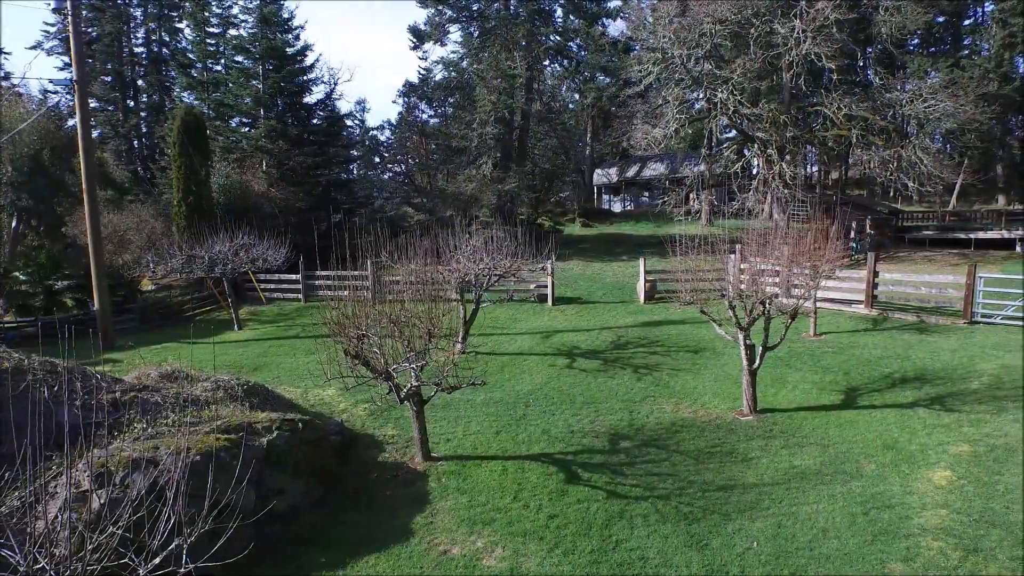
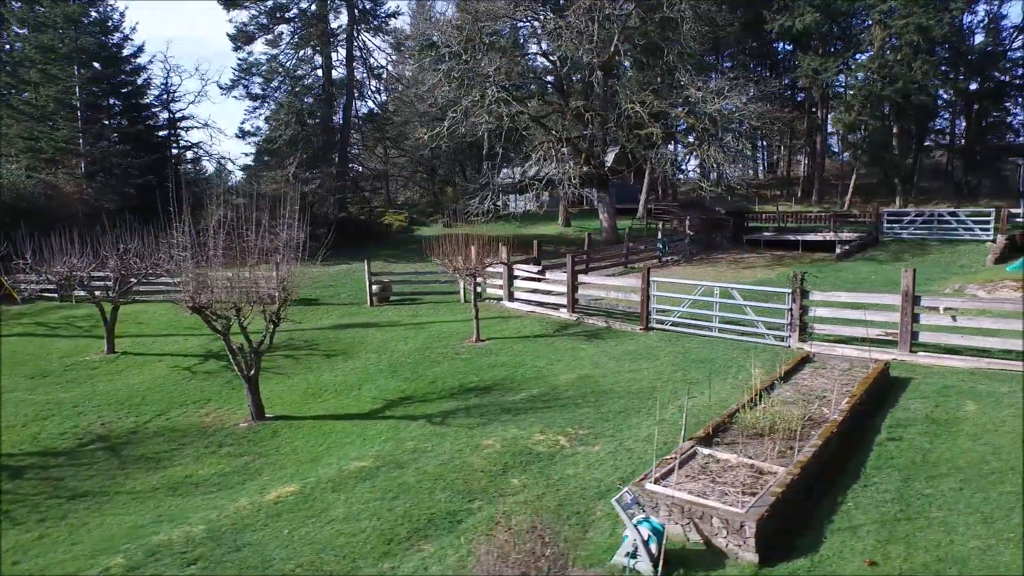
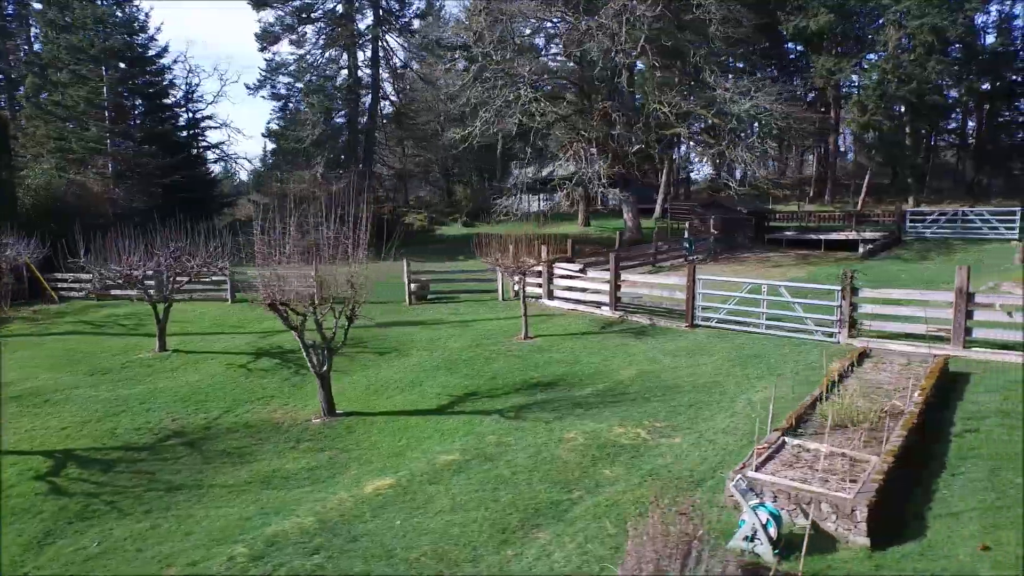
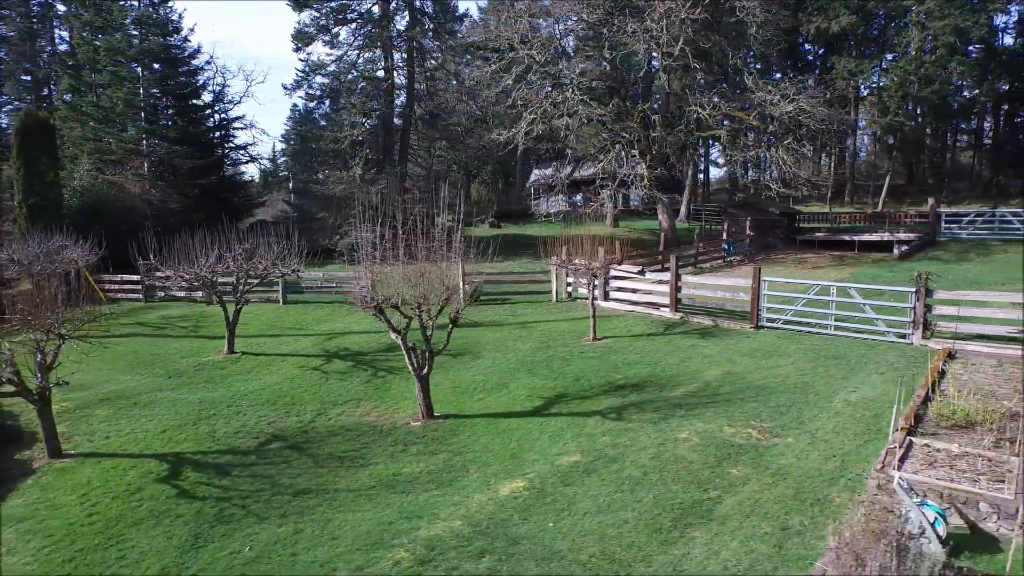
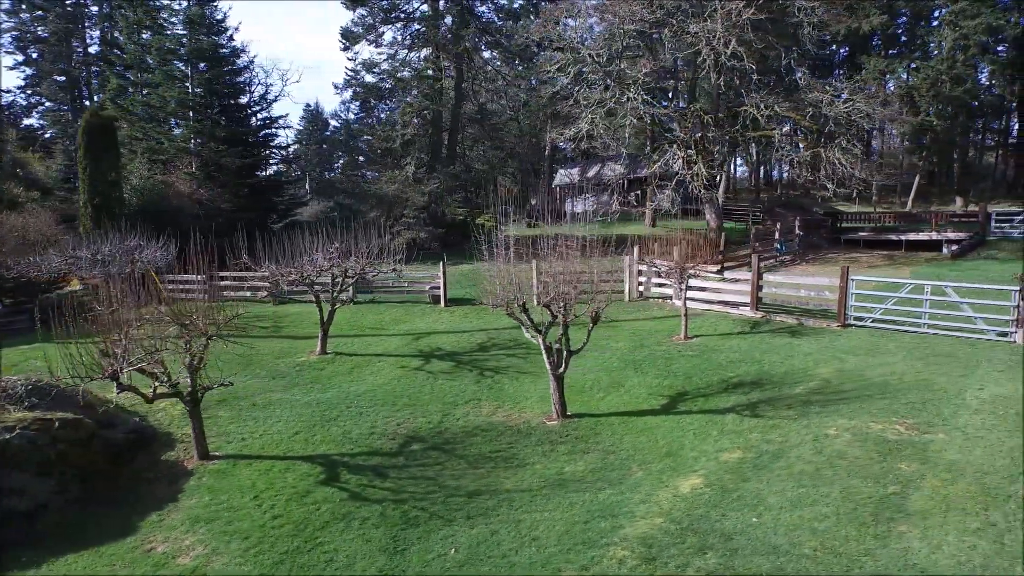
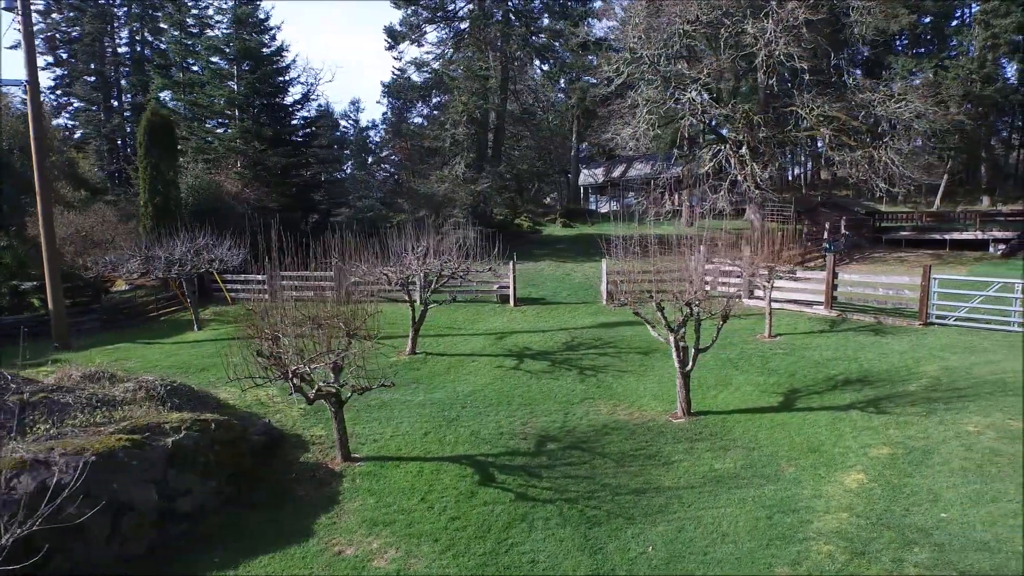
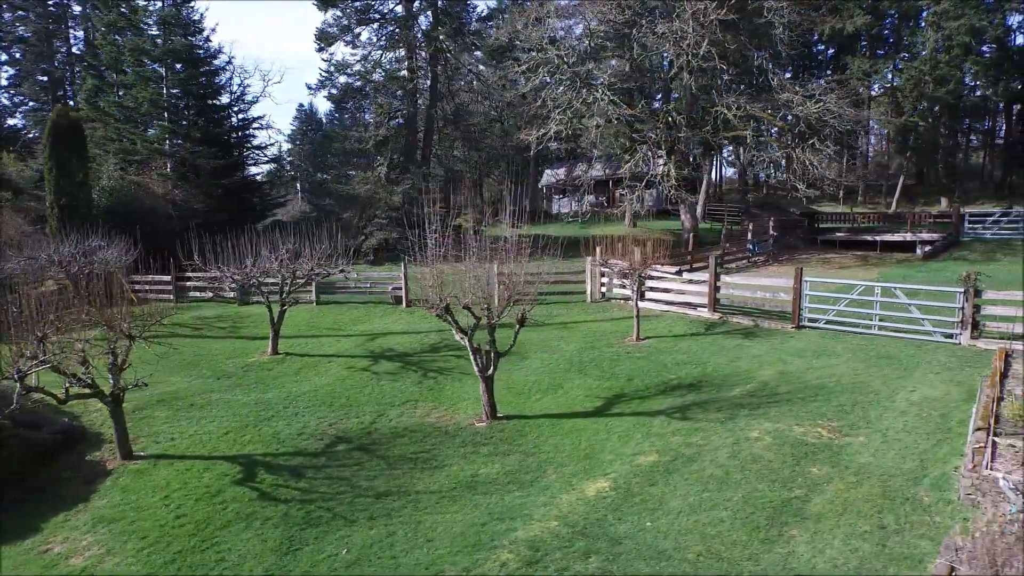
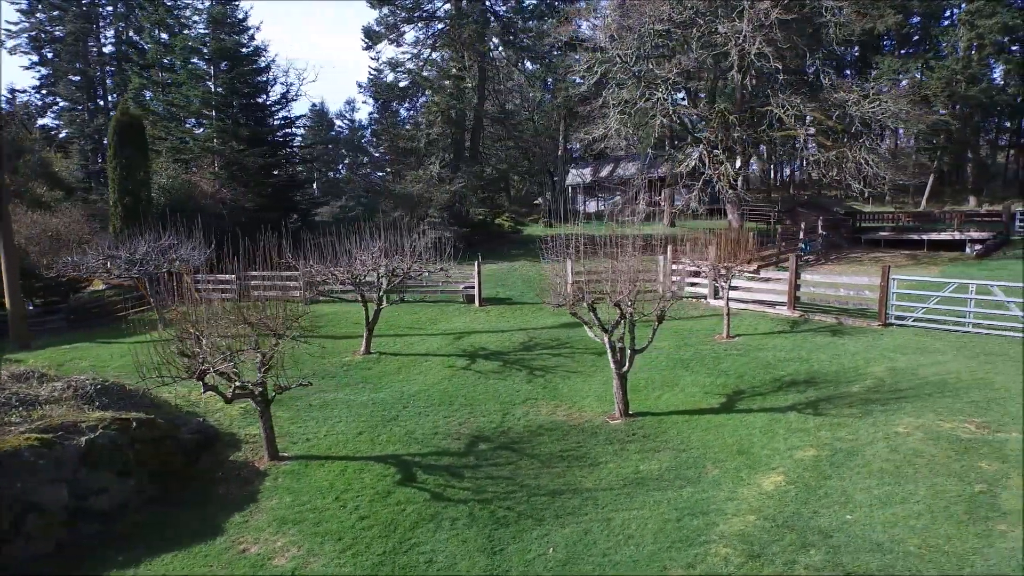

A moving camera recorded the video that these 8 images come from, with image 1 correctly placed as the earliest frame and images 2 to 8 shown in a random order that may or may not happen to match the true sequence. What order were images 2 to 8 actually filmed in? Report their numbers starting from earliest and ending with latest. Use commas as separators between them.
6, 8, 5, 7, 4, 3, 2
